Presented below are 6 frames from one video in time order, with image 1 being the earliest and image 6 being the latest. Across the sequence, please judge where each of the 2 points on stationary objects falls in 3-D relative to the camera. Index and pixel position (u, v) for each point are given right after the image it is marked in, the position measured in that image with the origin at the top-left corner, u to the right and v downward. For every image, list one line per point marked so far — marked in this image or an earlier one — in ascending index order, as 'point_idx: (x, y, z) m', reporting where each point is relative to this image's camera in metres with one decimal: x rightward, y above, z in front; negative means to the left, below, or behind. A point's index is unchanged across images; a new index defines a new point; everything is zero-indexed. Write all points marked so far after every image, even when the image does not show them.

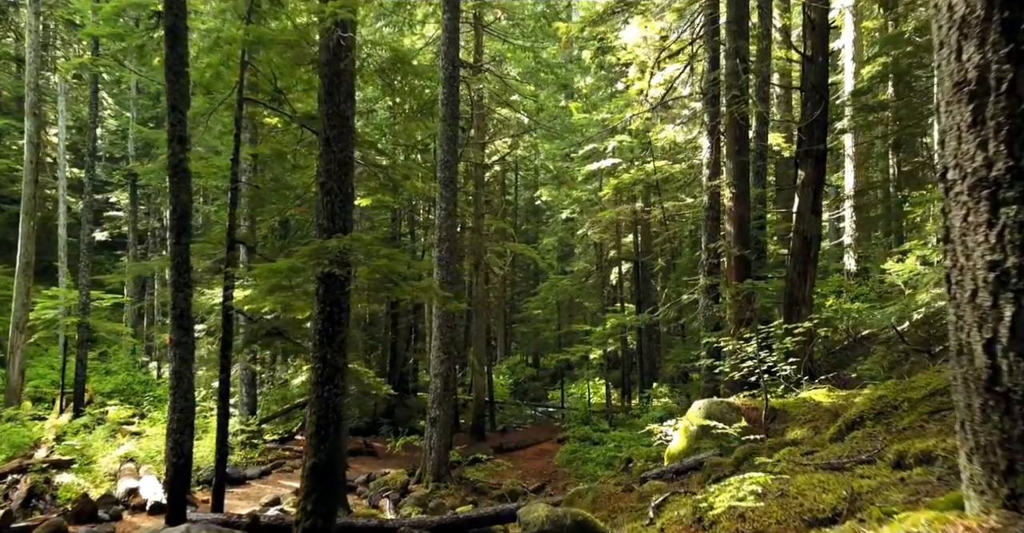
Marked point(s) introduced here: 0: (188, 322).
0: (-3.7, -0.6, +9.5) m
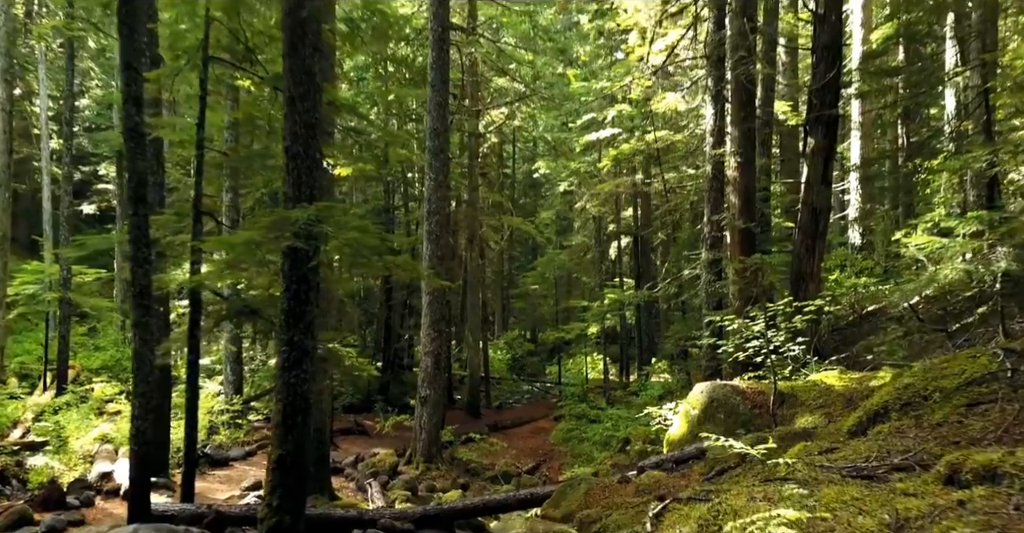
0: (-3.8, -0.4, +8.7) m
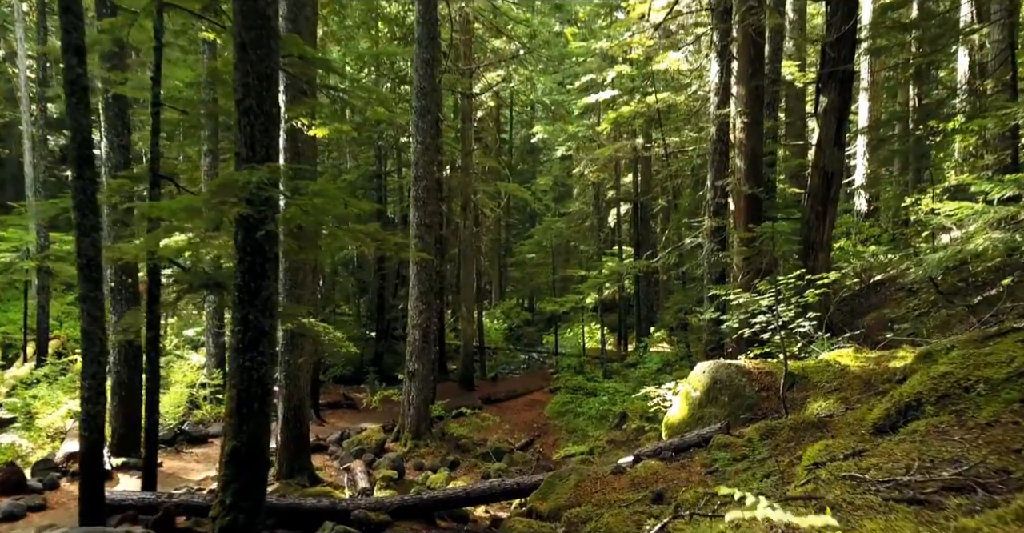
0: (-4.0, -0.1, +8.0) m
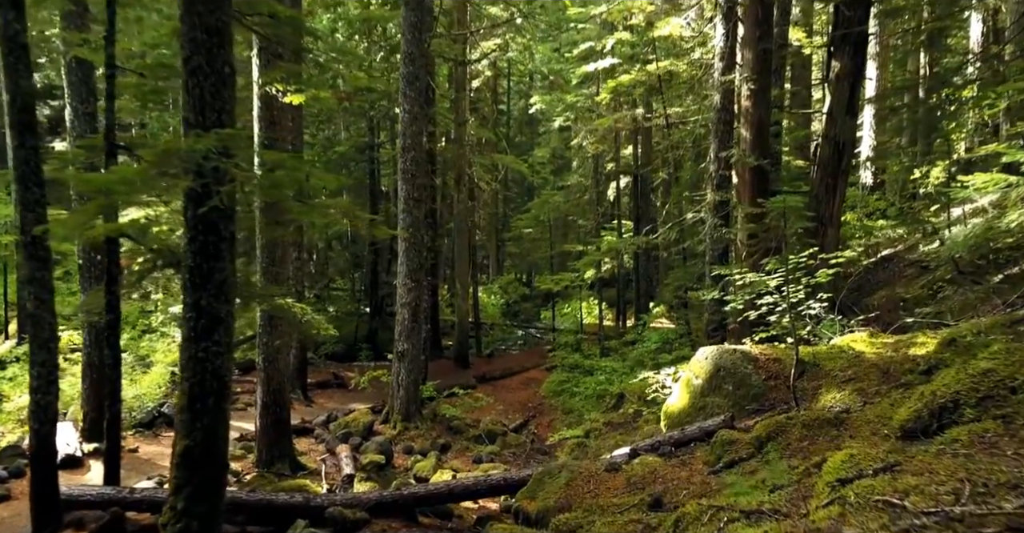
0: (-4.1, +0.1, +7.3) m
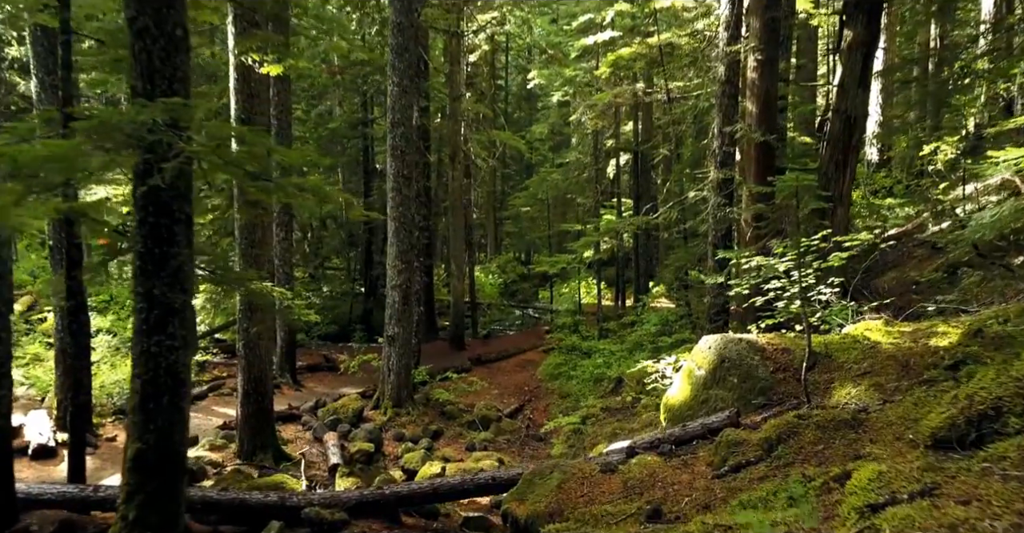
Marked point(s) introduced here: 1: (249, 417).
0: (-4.2, +0.3, +6.7) m
1: (-3.4, -2.0, +10.7) m
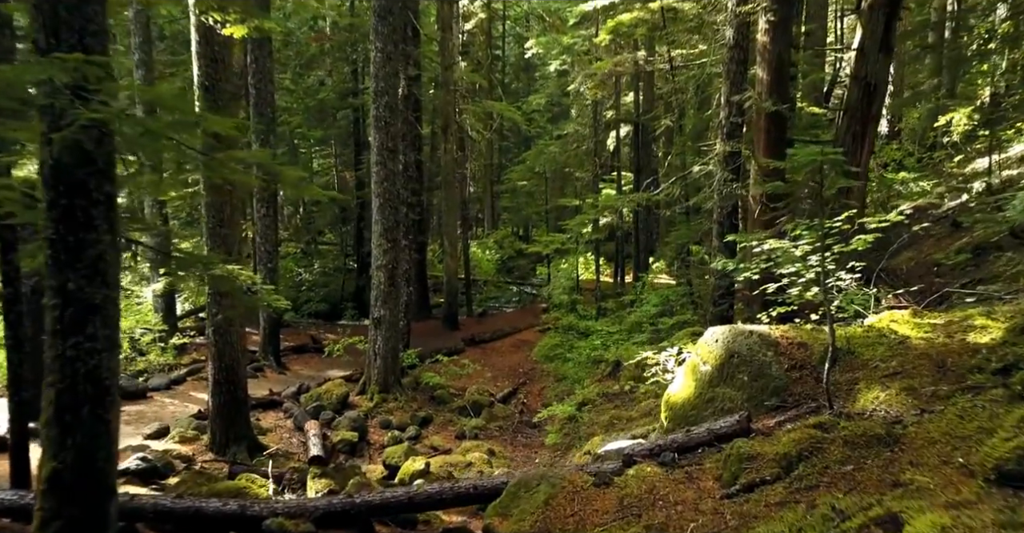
0: (-4.3, +0.4, +6.0) m
1: (-3.6, -1.7, +10.0) m
